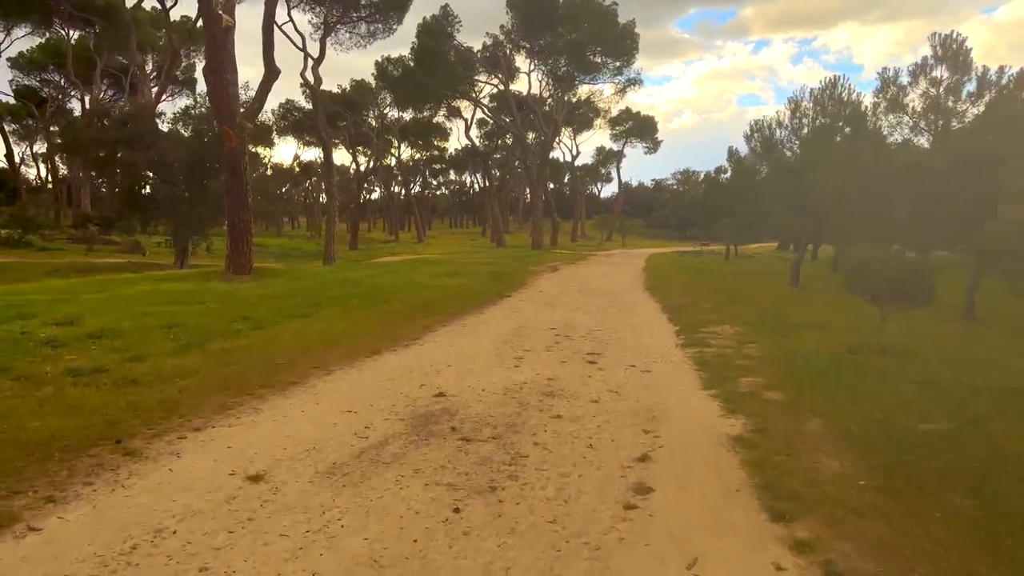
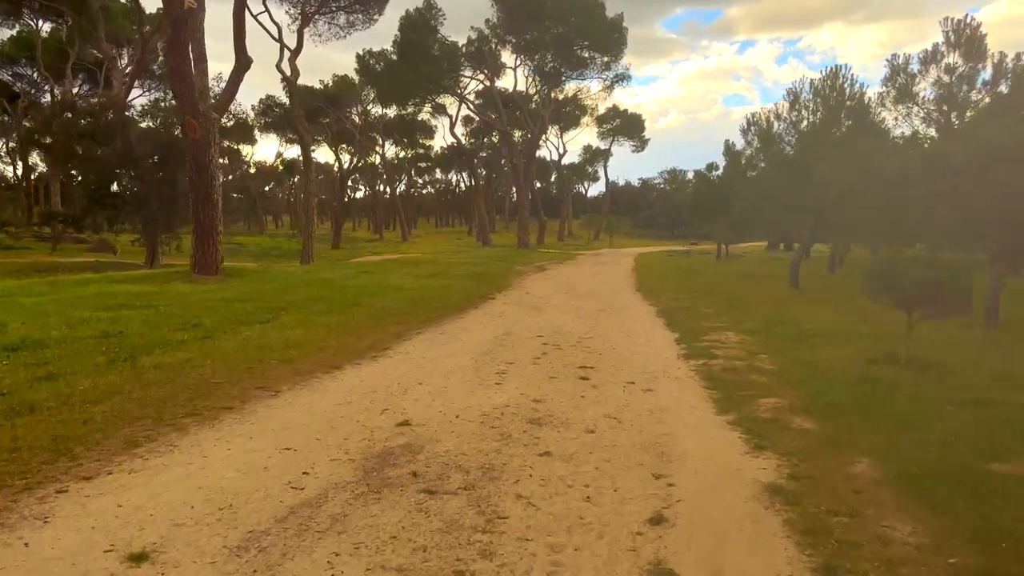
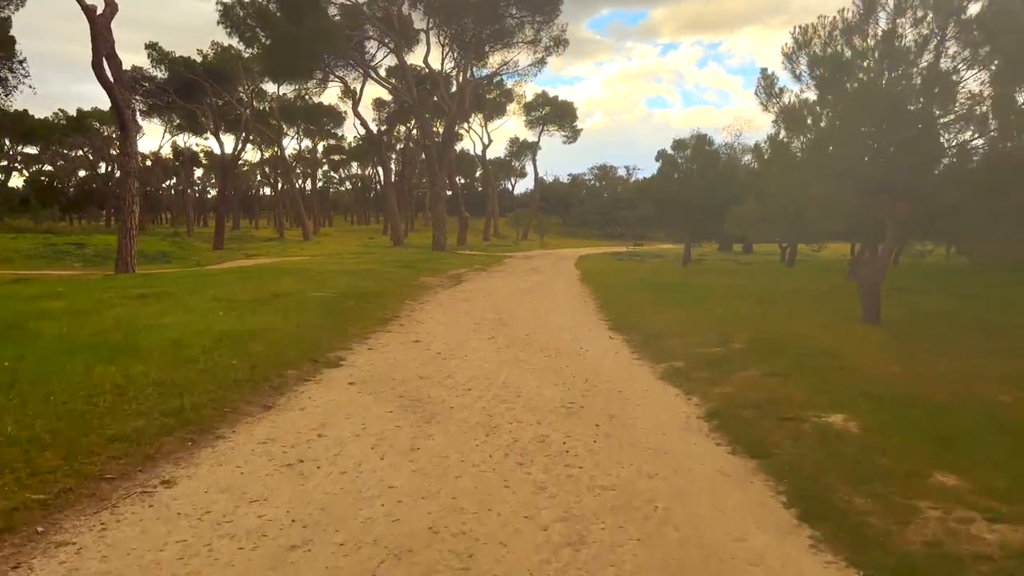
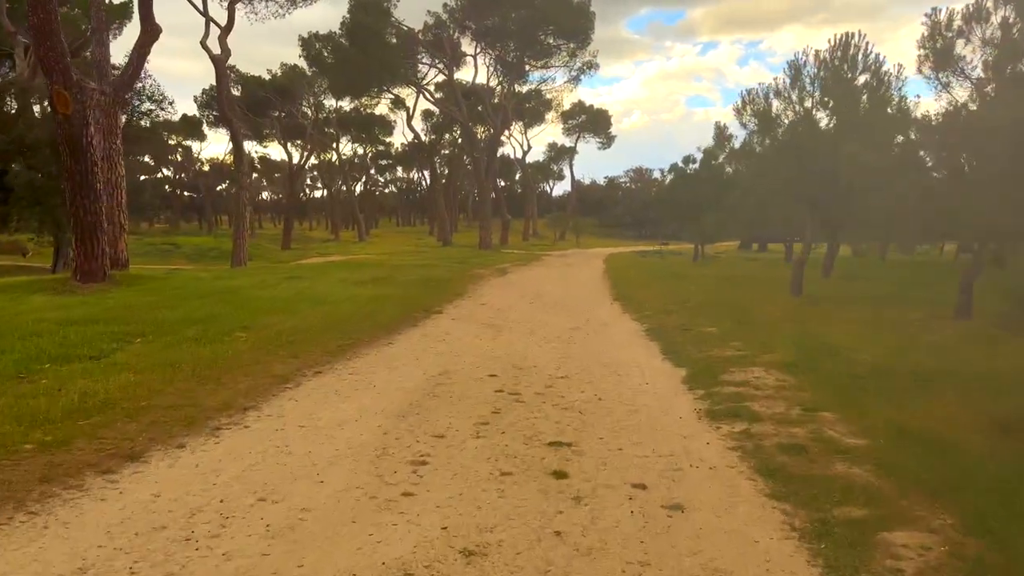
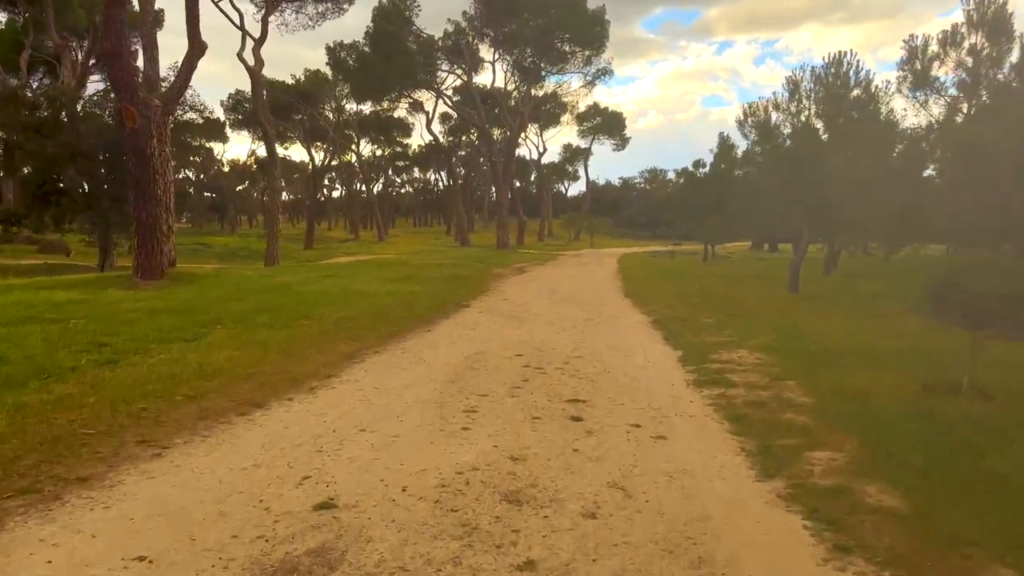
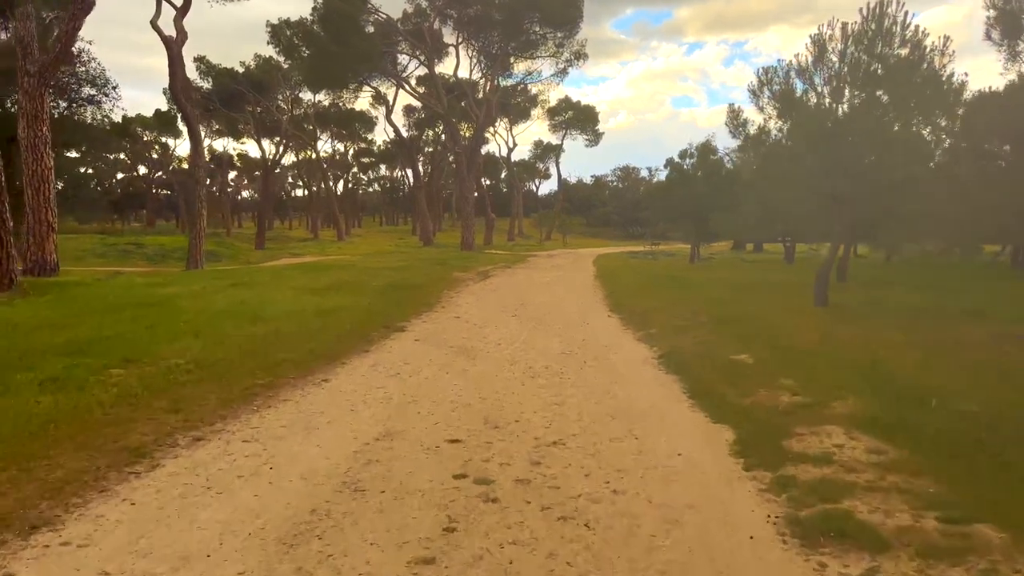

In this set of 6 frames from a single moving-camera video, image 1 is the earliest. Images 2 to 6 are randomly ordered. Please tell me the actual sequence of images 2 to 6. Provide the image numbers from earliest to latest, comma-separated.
2, 5, 4, 6, 3
